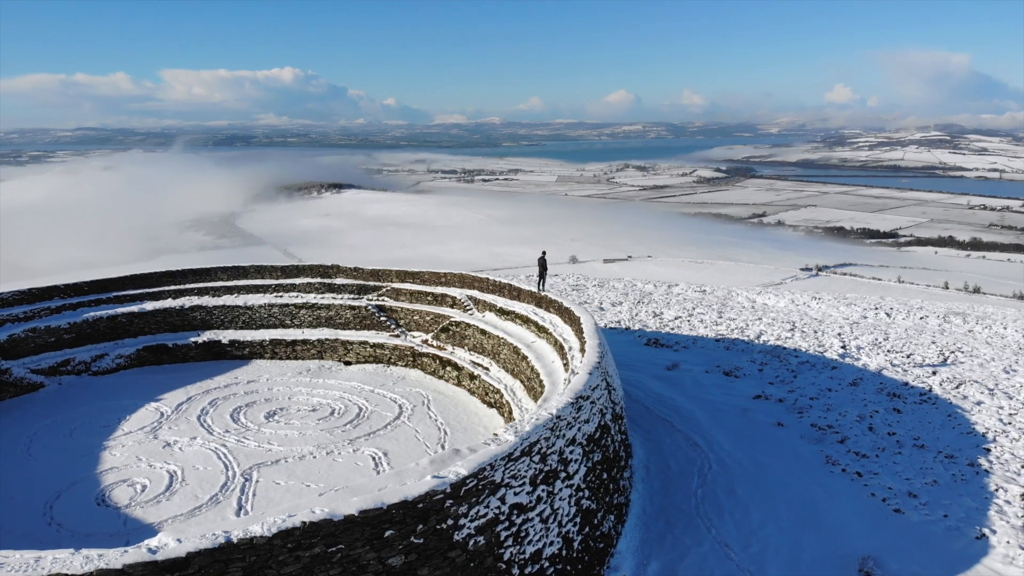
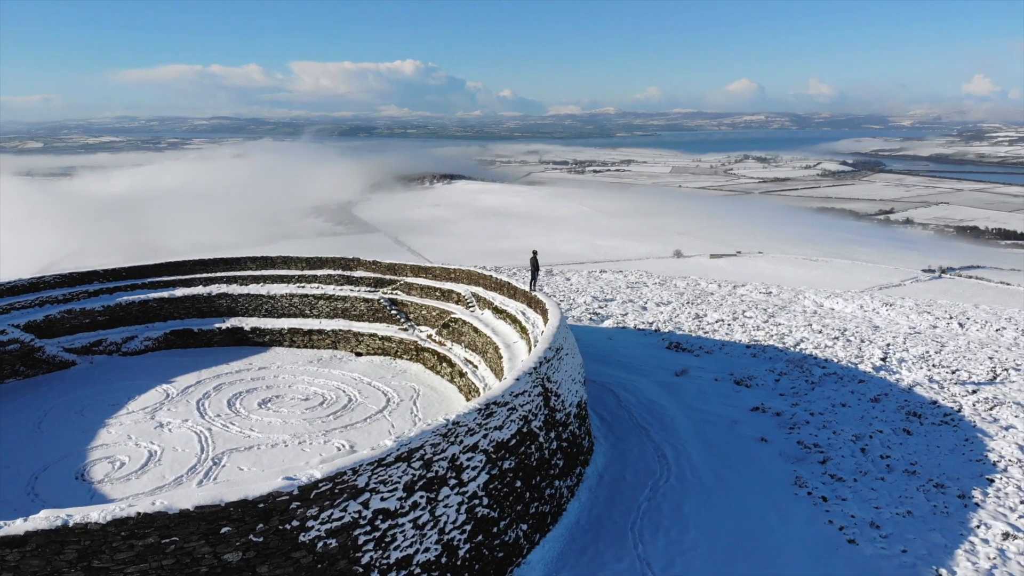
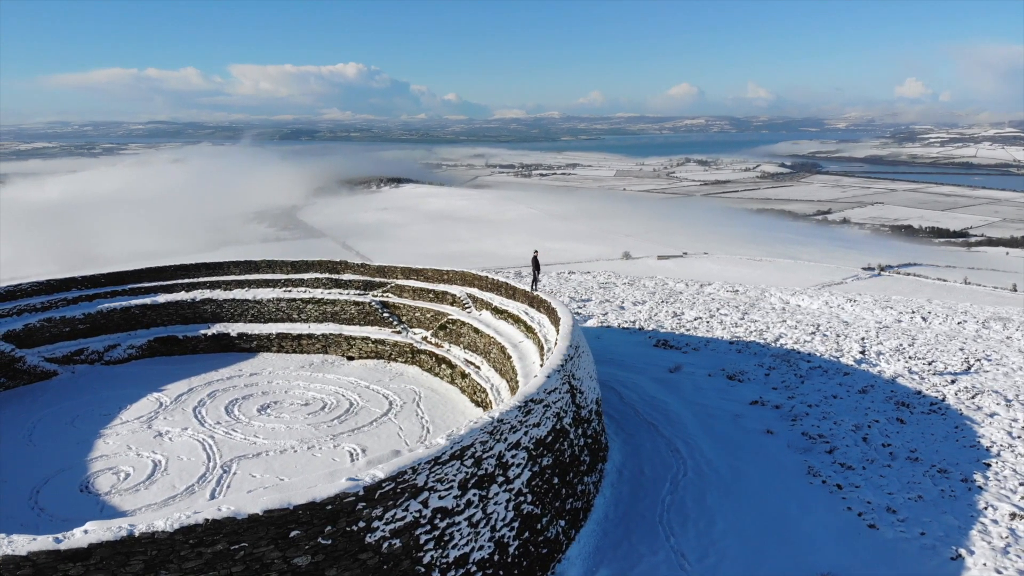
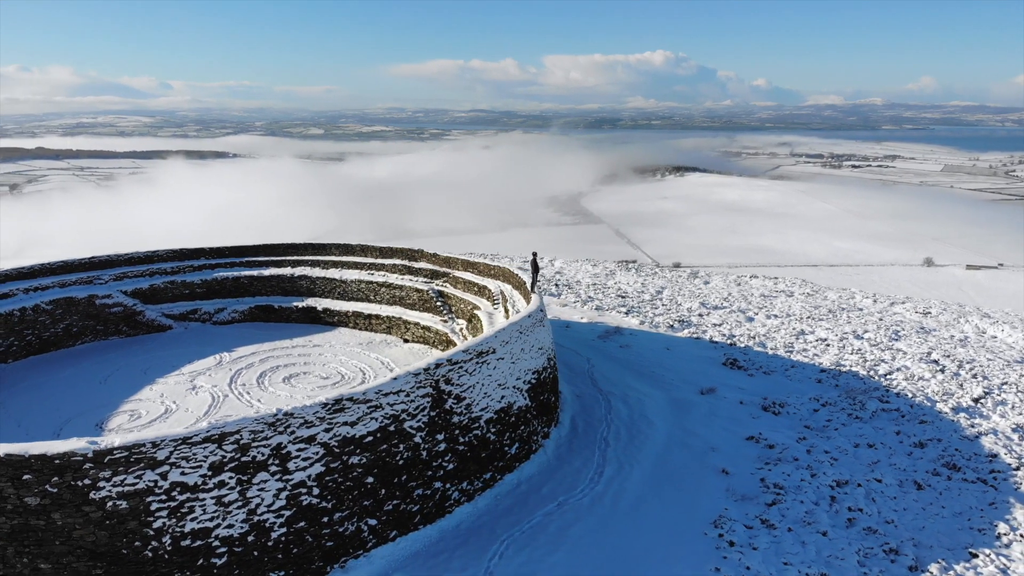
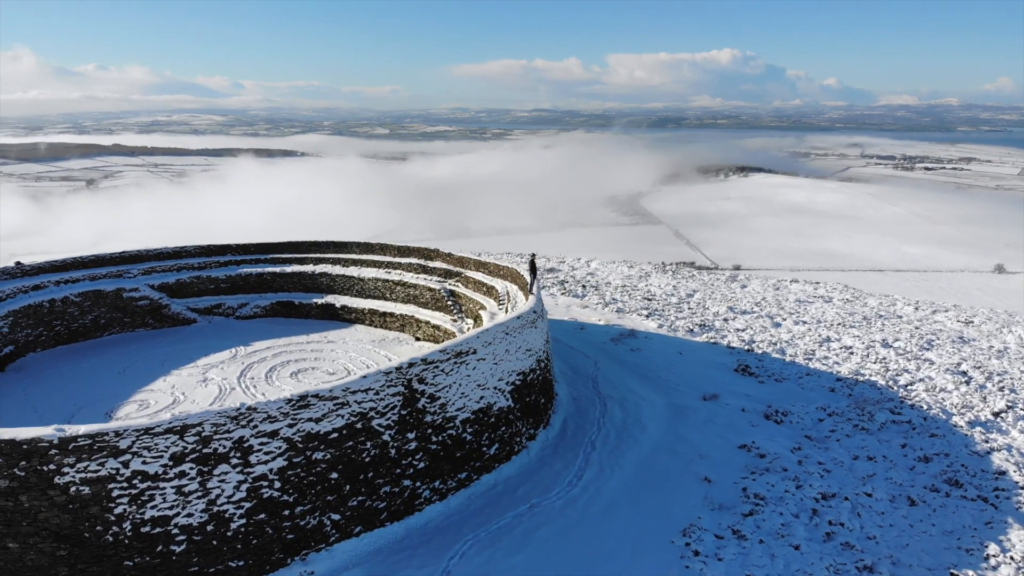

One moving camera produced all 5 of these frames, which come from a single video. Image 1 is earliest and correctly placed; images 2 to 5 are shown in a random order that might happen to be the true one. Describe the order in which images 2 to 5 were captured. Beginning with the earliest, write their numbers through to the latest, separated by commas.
3, 2, 4, 5
